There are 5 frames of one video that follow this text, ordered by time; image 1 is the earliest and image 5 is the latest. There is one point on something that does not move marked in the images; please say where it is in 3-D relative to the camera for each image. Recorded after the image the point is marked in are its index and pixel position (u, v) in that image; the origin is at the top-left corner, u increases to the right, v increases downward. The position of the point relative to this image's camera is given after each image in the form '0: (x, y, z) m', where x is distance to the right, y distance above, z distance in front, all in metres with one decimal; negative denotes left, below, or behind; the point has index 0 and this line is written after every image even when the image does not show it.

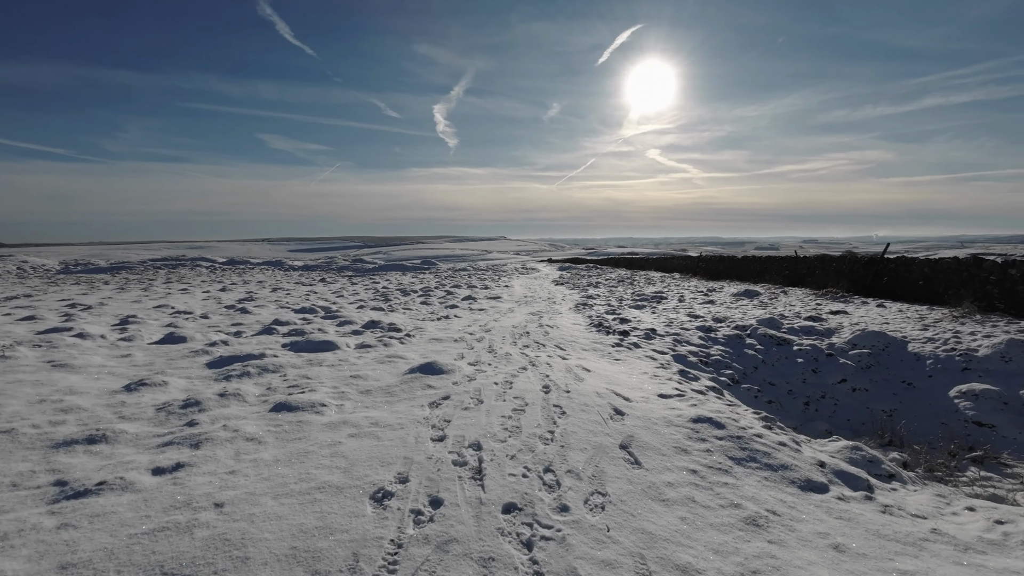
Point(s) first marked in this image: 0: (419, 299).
0: (-3.3, -0.4, +17.0) m
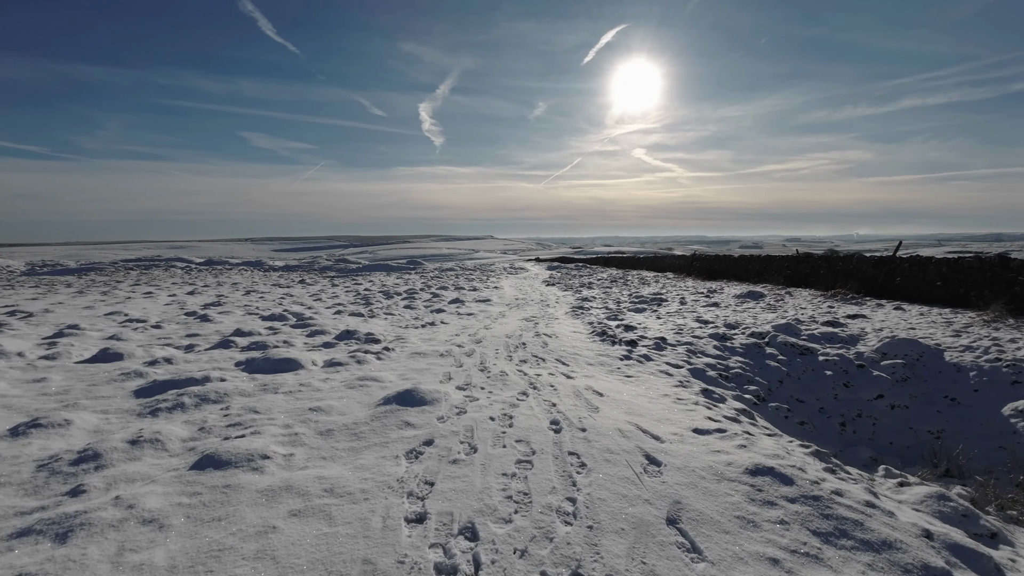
0: (-3.6, -0.5, +15.8) m
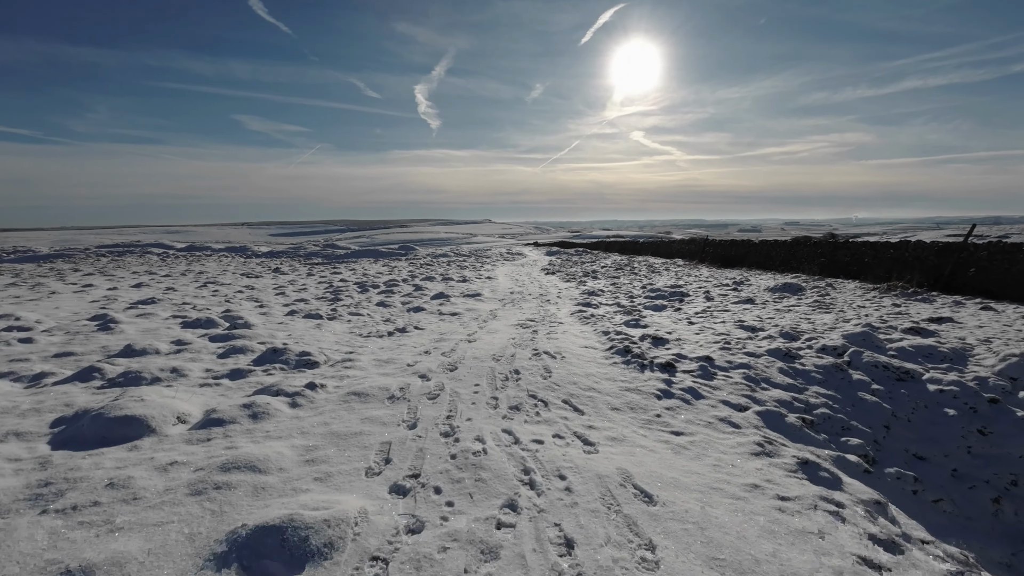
0: (-3.8, -0.3, +13.5) m
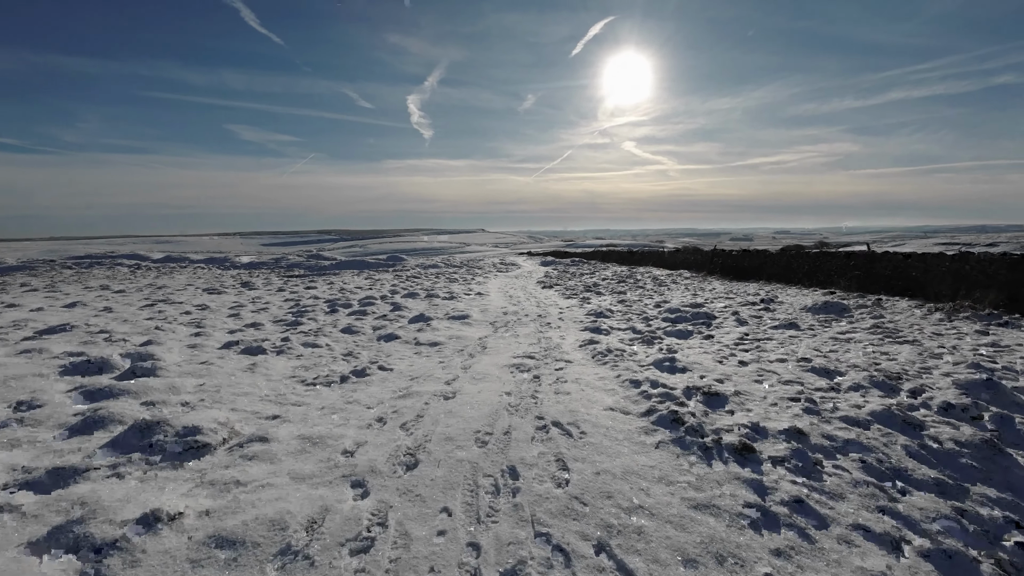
0: (-3.9, -0.8, +11.3) m
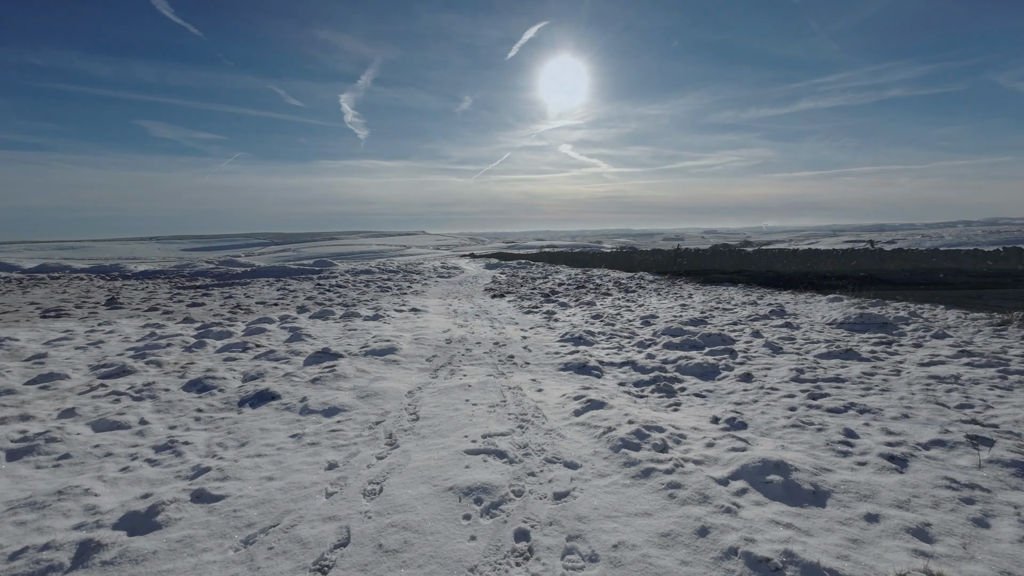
0: (-4.8, -1.2, +7.5) m
